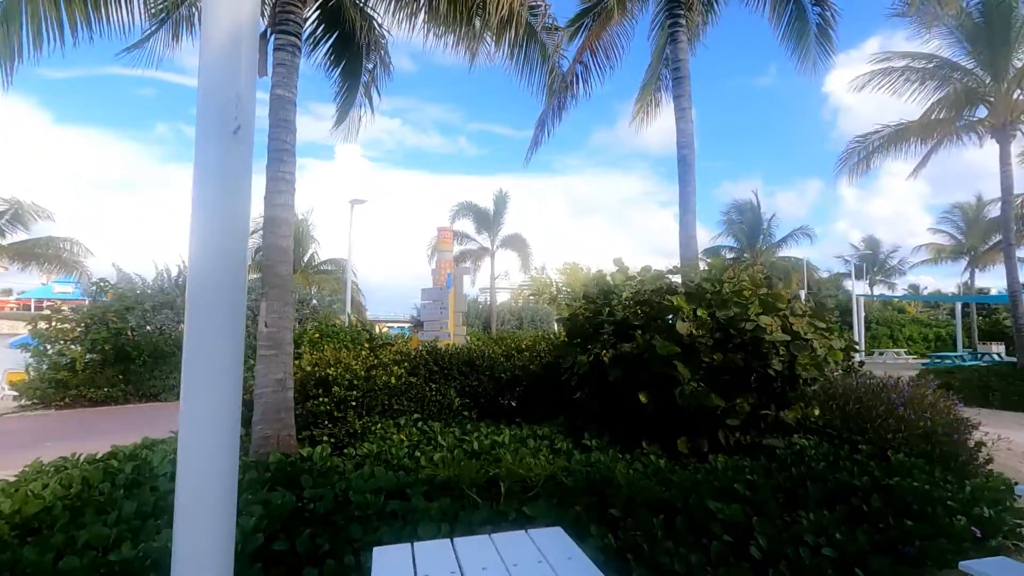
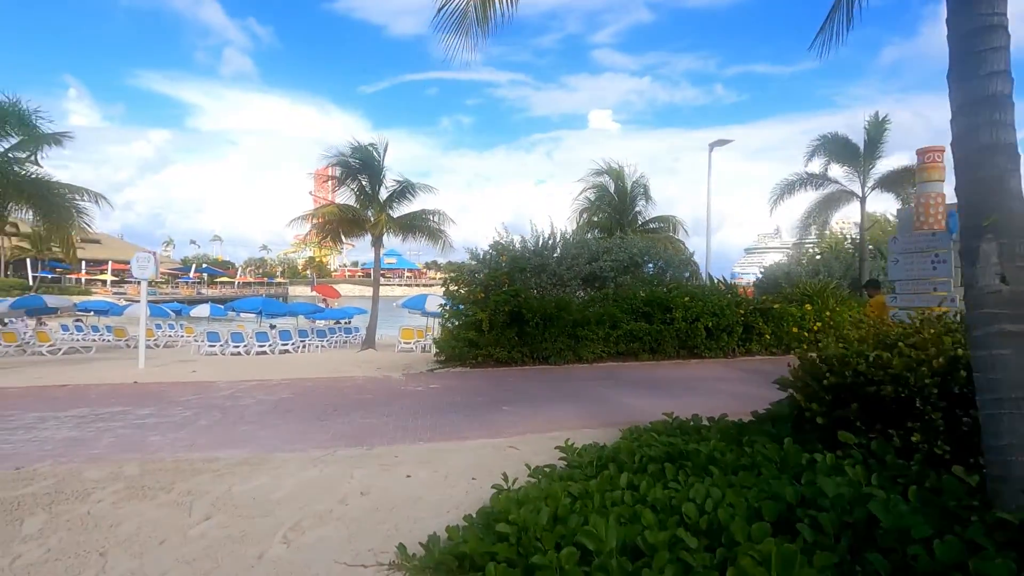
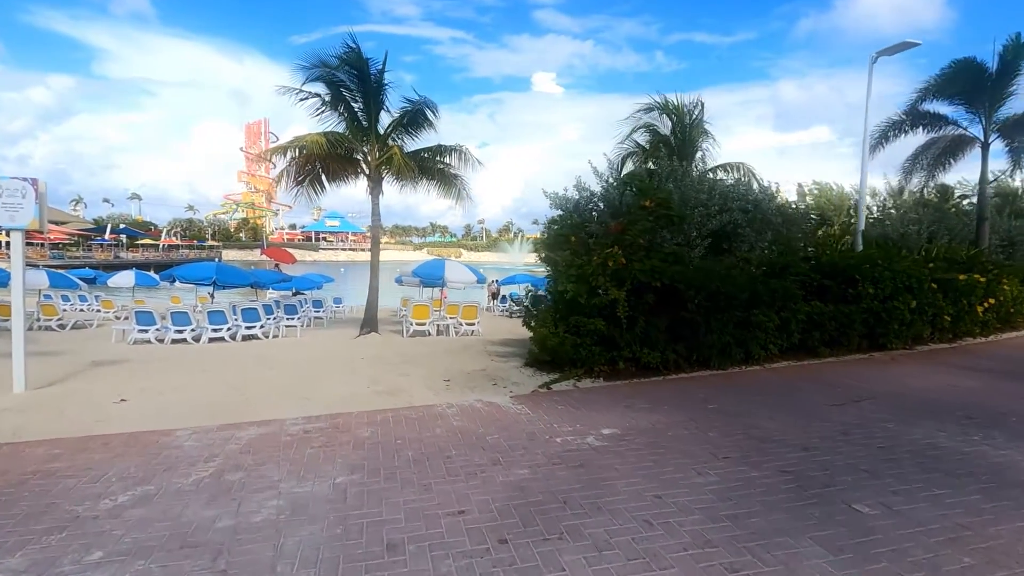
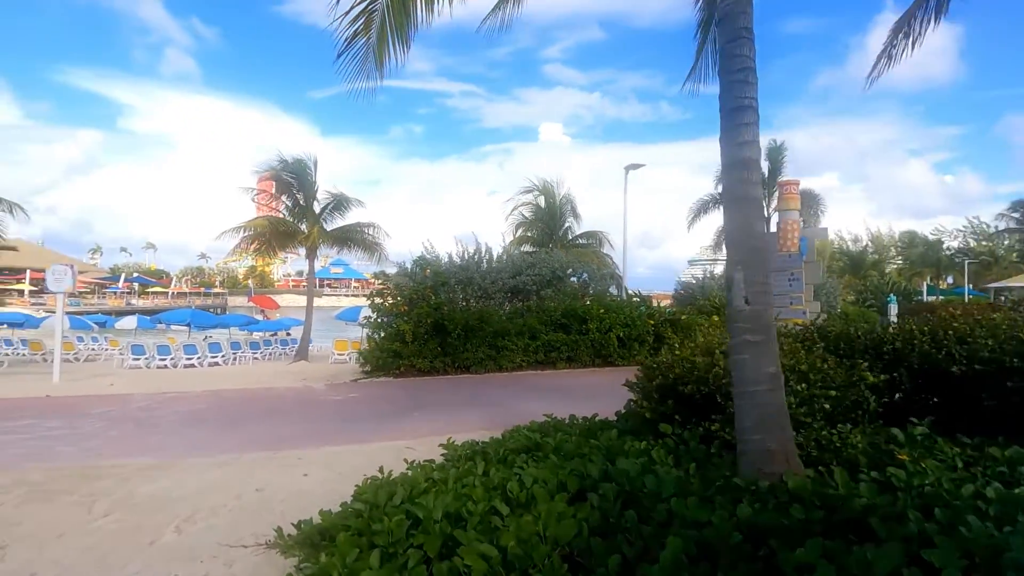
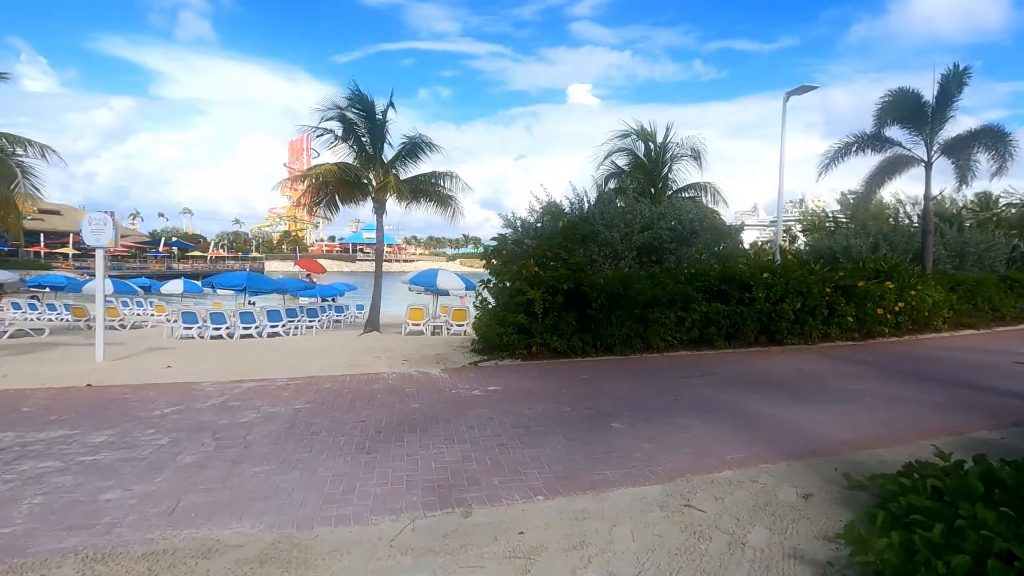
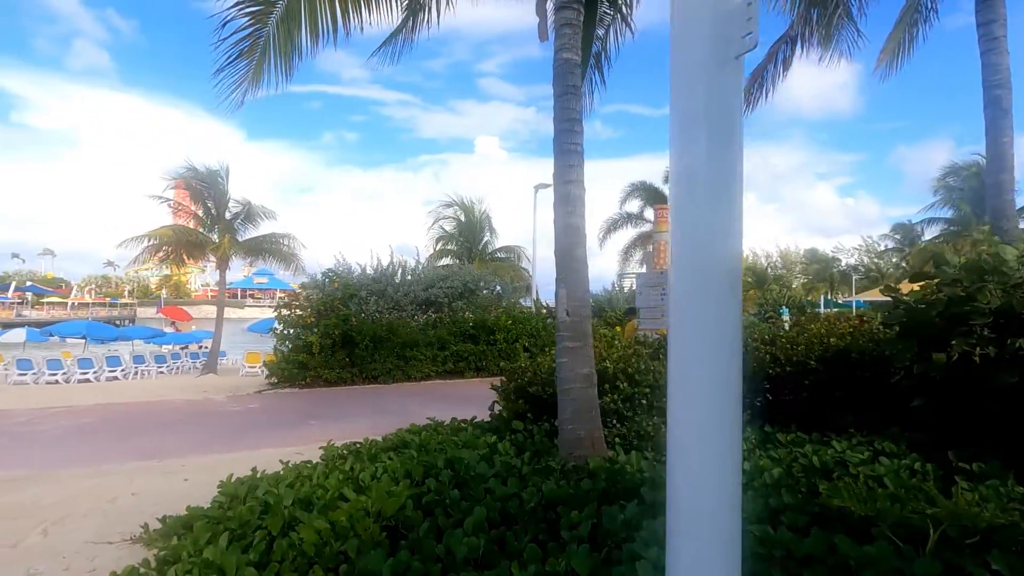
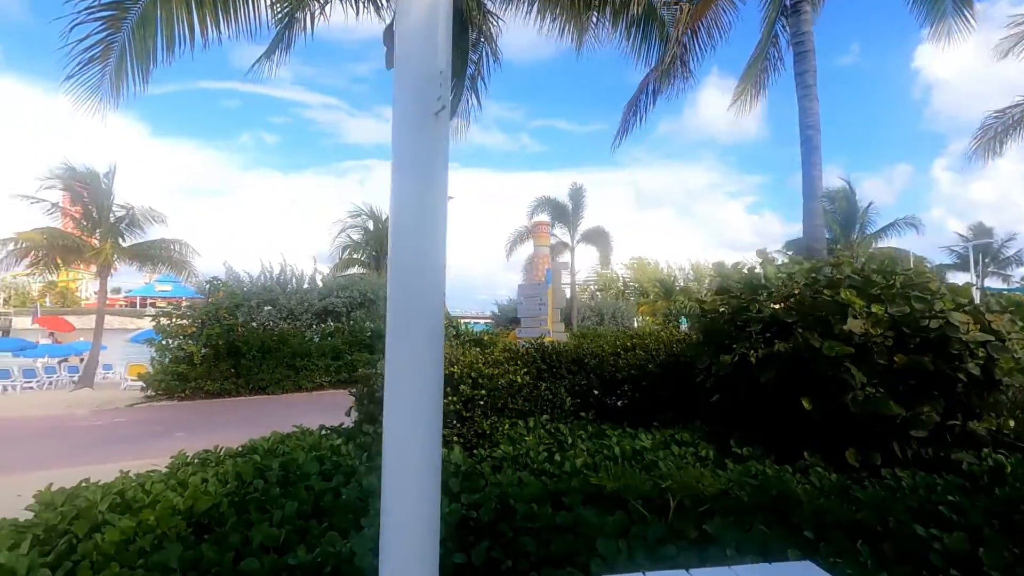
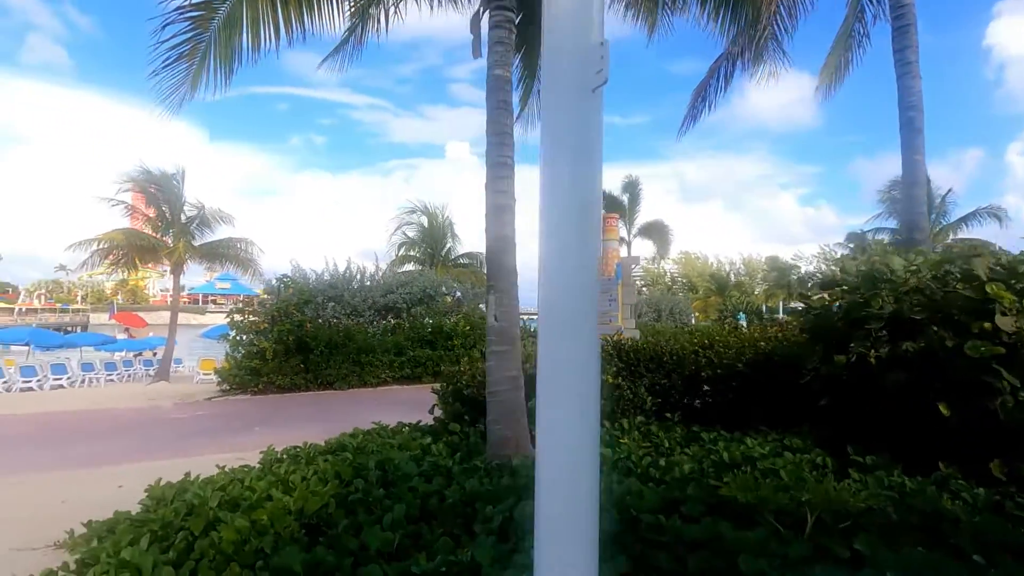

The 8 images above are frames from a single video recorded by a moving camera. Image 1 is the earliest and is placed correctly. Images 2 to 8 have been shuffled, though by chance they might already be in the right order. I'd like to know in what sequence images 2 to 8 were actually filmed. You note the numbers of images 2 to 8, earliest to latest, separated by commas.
7, 8, 6, 4, 2, 5, 3
